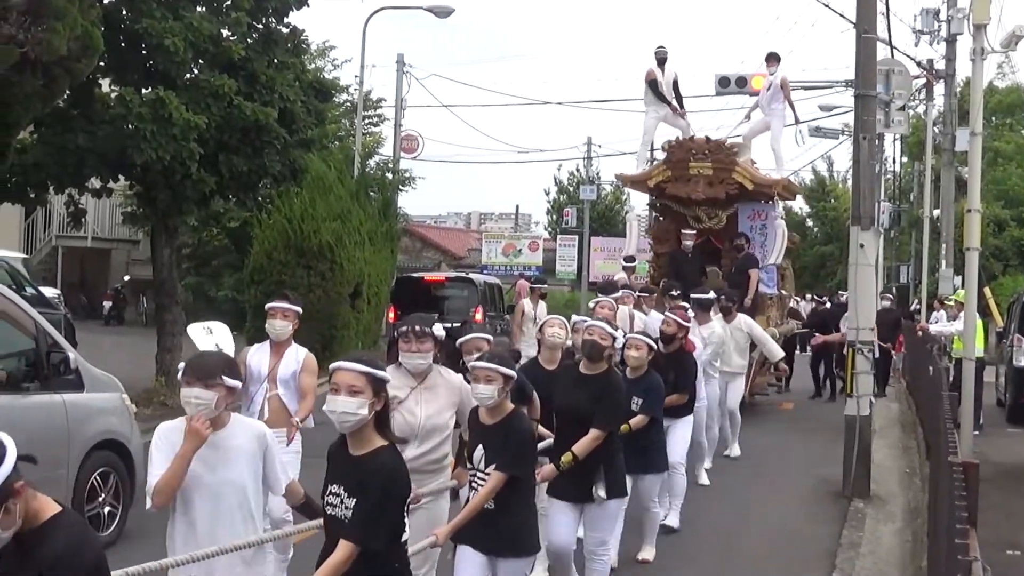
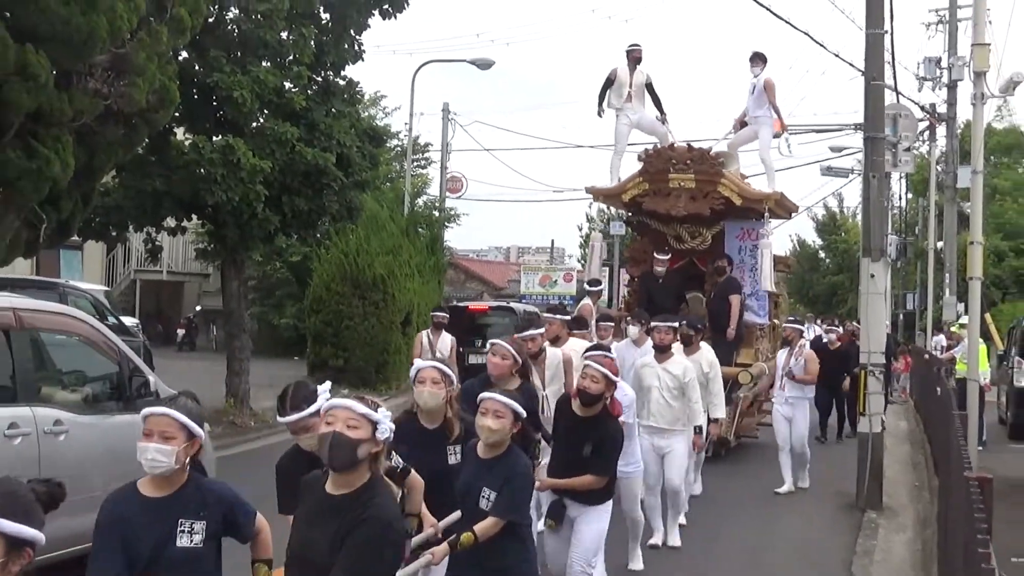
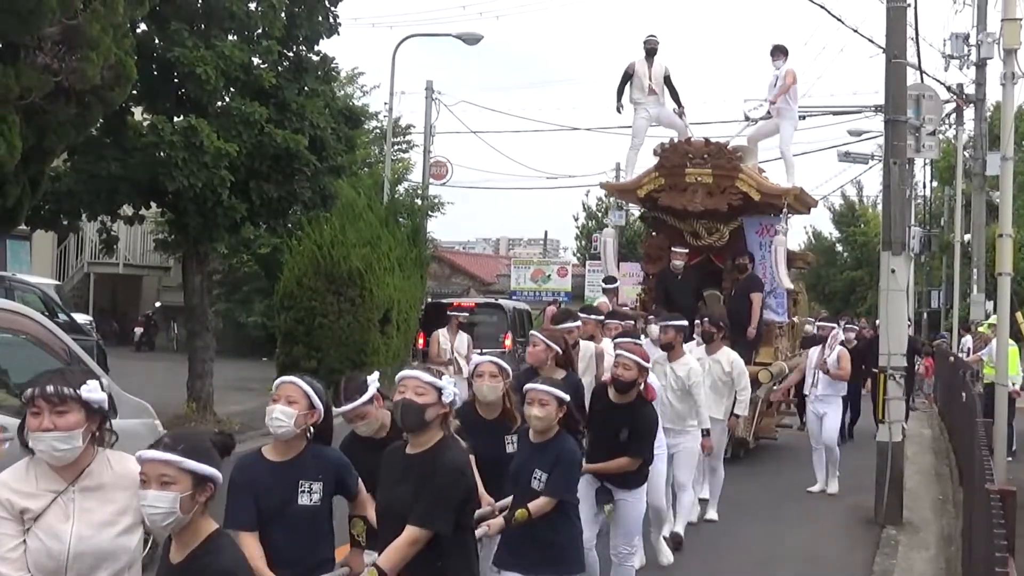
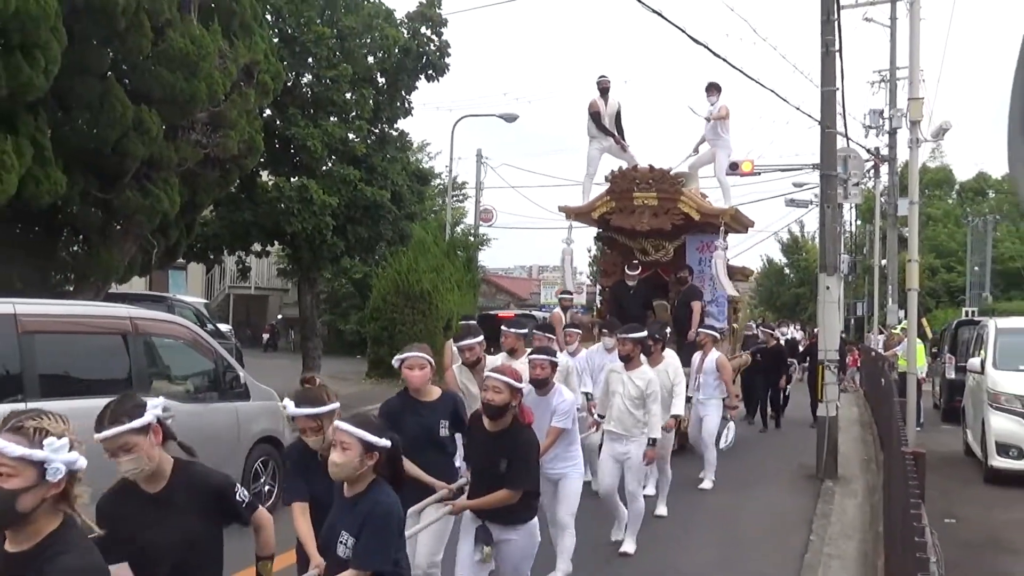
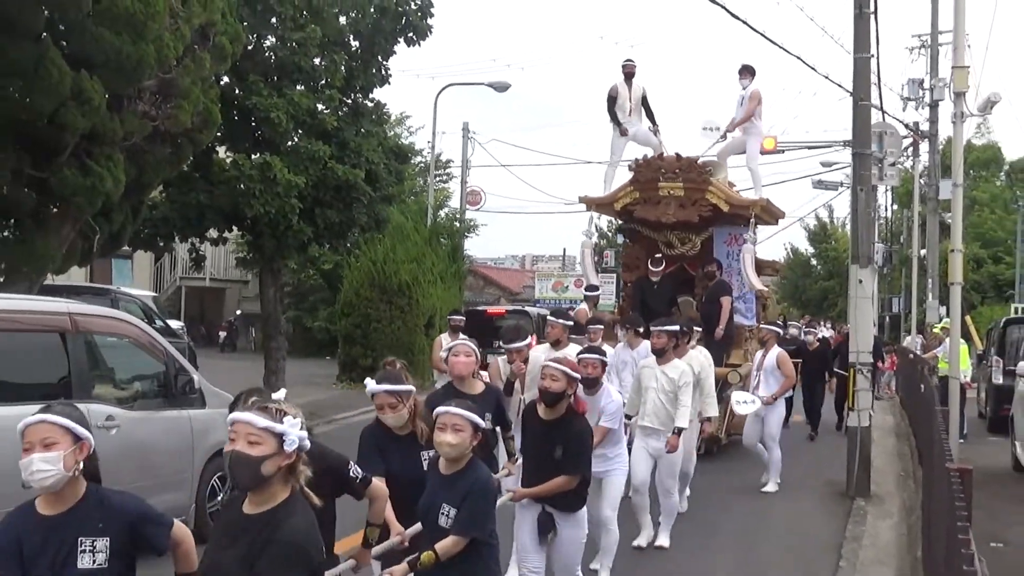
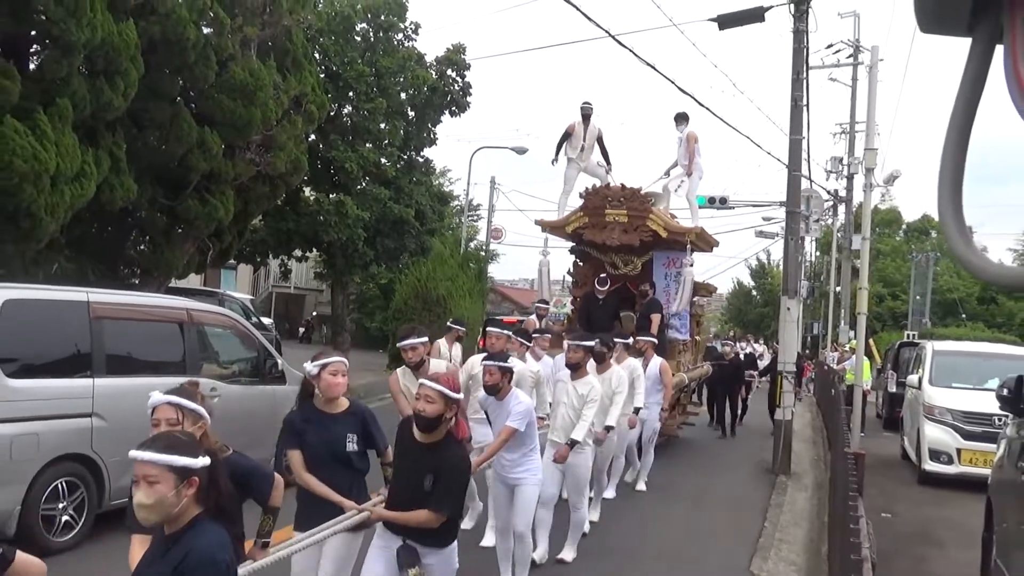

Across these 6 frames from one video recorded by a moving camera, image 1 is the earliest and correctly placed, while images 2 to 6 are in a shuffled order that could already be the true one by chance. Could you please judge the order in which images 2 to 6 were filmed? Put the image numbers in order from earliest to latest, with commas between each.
3, 2, 5, 4, 6
